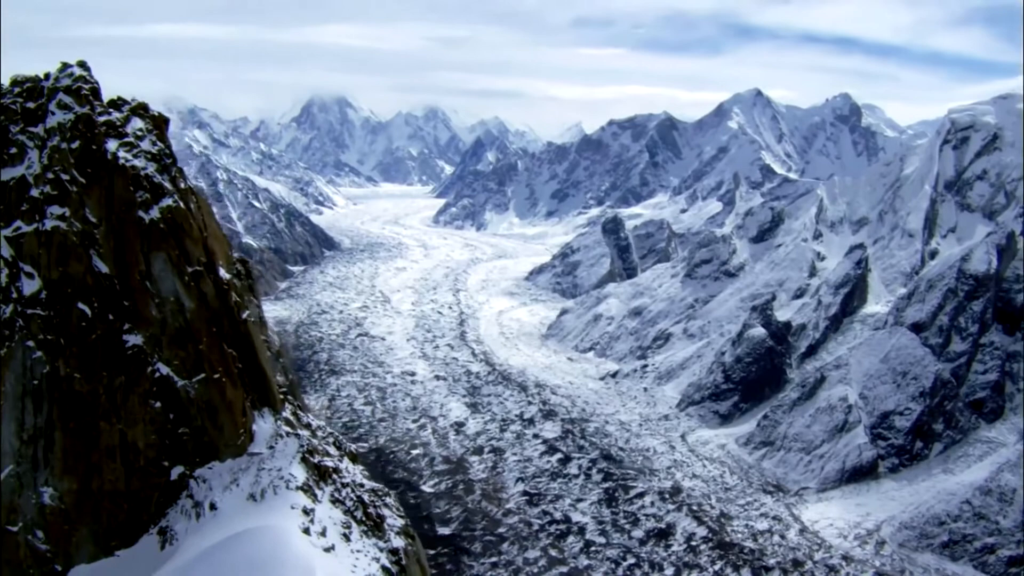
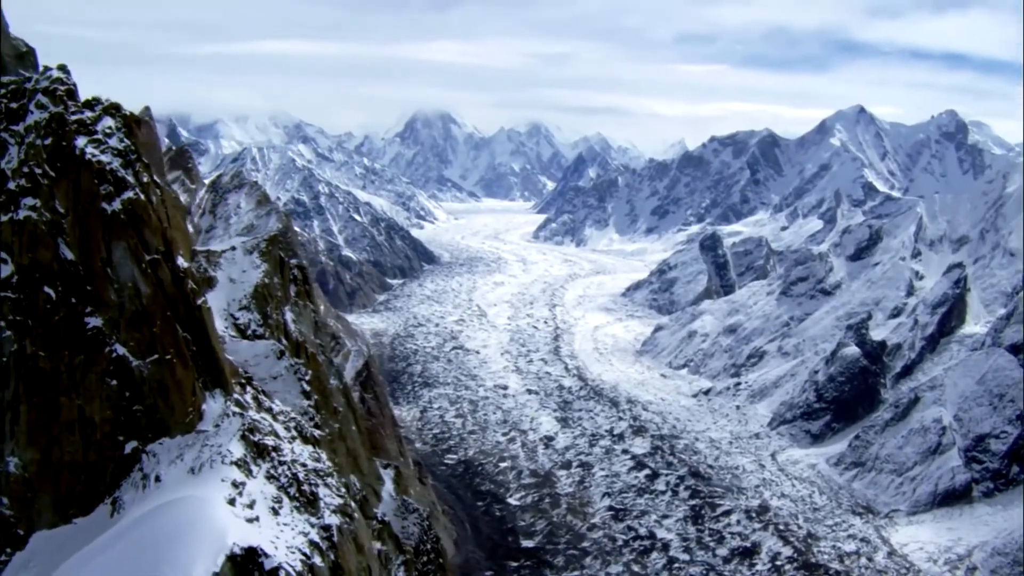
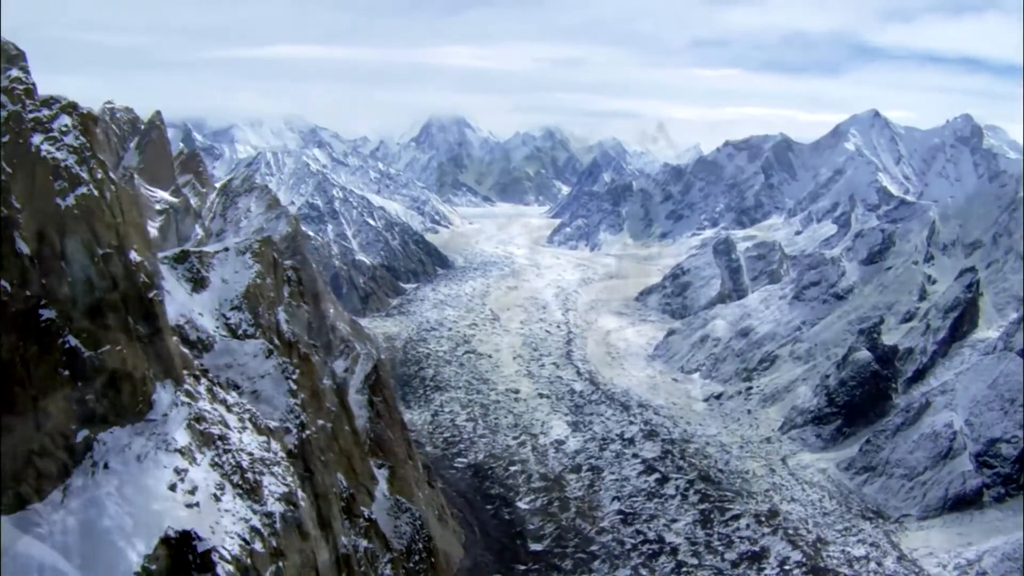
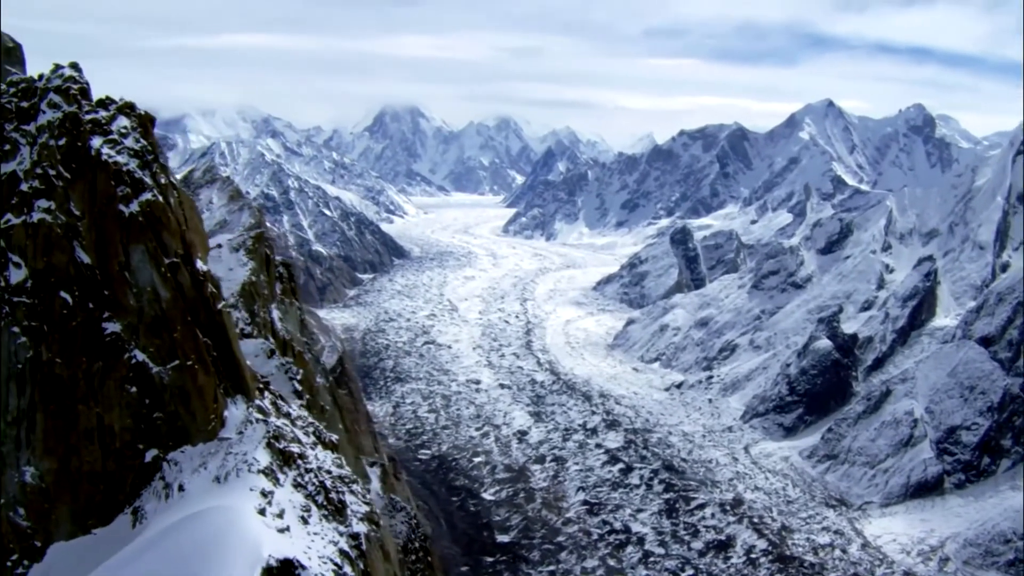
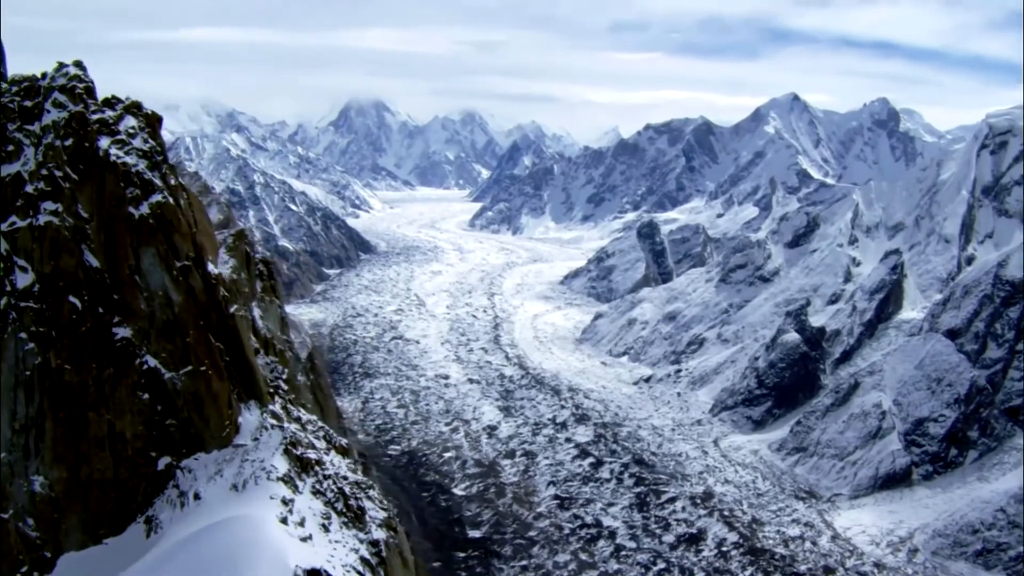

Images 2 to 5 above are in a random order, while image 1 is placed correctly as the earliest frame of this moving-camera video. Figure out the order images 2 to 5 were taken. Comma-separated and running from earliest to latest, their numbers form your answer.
5, 4, 2, 3
